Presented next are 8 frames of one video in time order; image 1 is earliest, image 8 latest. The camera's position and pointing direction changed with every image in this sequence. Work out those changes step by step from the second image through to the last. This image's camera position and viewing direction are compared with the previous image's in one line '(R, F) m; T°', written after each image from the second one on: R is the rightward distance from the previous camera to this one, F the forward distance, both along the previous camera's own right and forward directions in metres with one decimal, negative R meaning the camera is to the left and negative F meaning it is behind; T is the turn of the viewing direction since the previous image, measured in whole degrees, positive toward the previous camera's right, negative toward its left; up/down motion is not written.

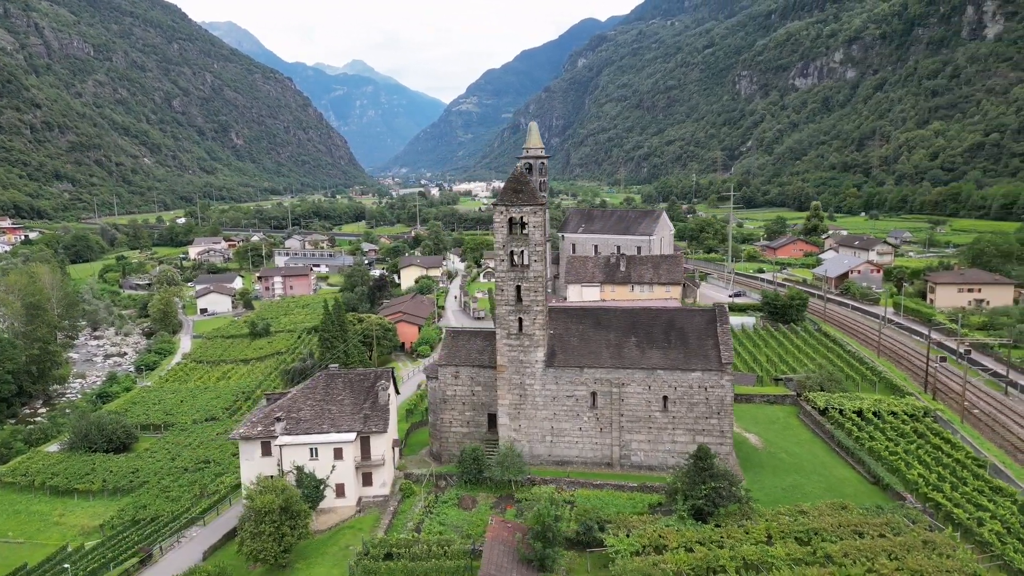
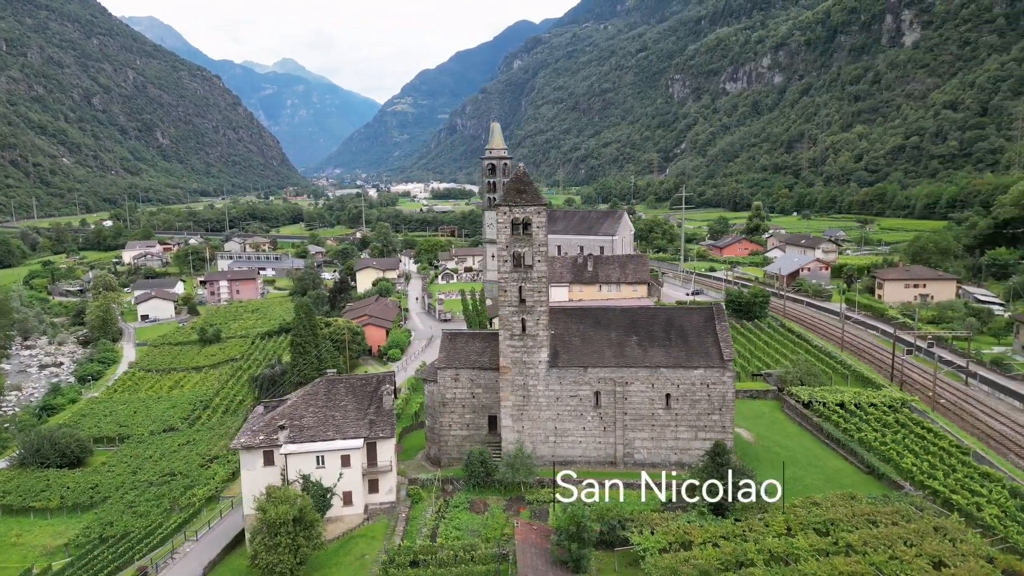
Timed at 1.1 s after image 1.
(-2.5, +0.3) m; +5°
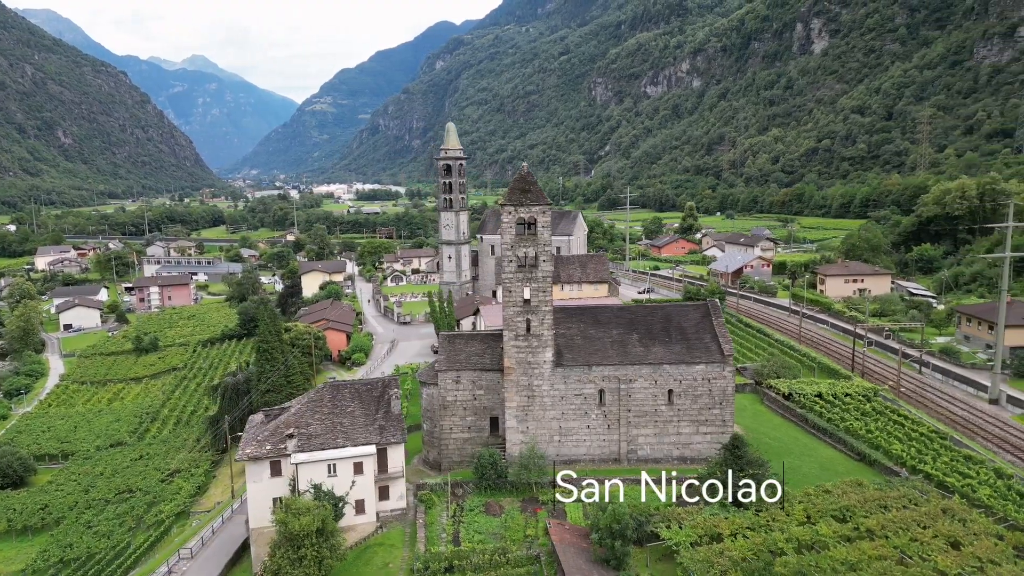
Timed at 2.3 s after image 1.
(-3.0, +0.3) m; +6°
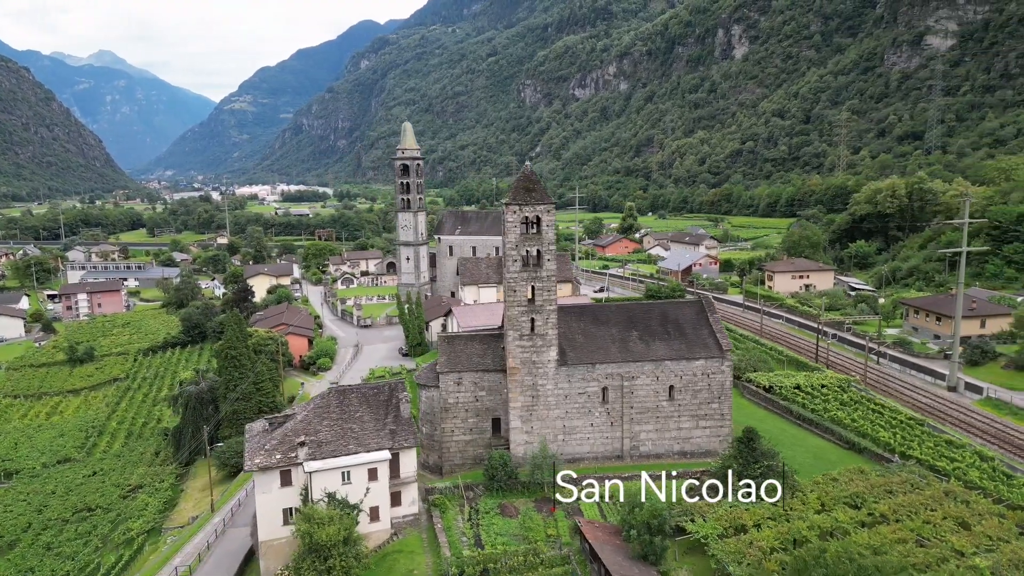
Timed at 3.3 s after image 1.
(-2.8, +0.3) m; +5°
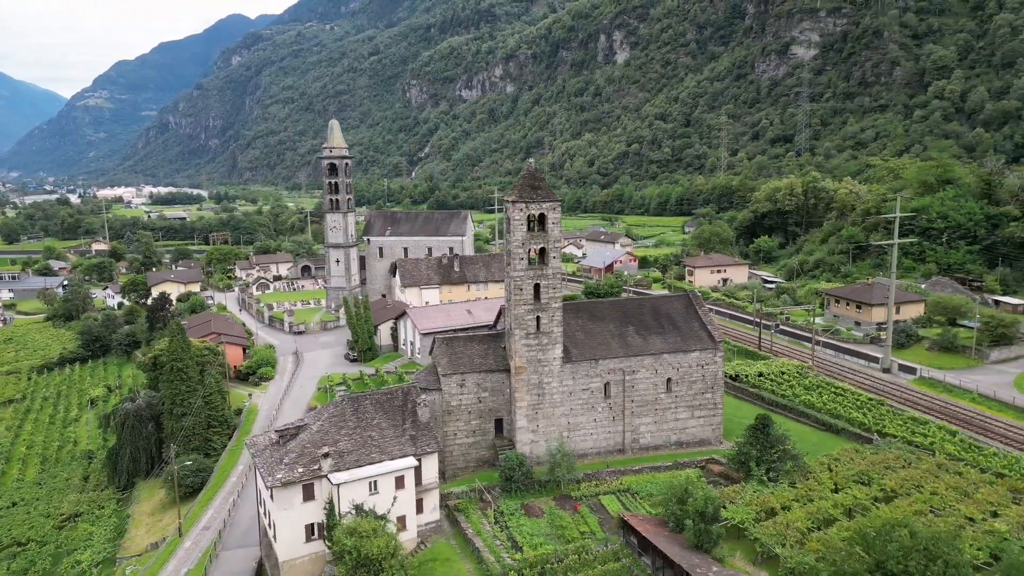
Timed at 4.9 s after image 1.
(-4.4, +0.6) m; +8°
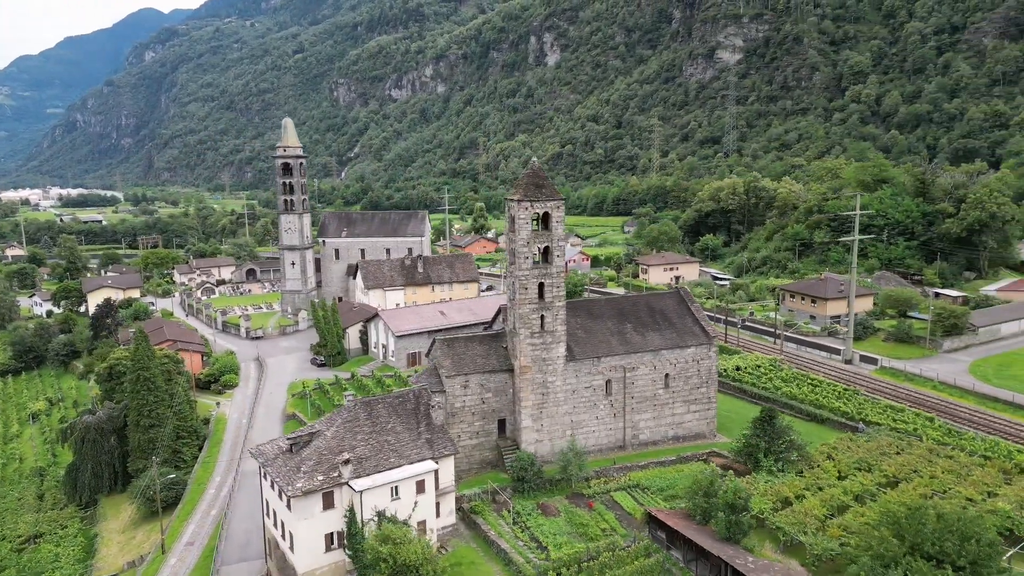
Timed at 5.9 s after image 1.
(-2.7, +0.3) m; +5°
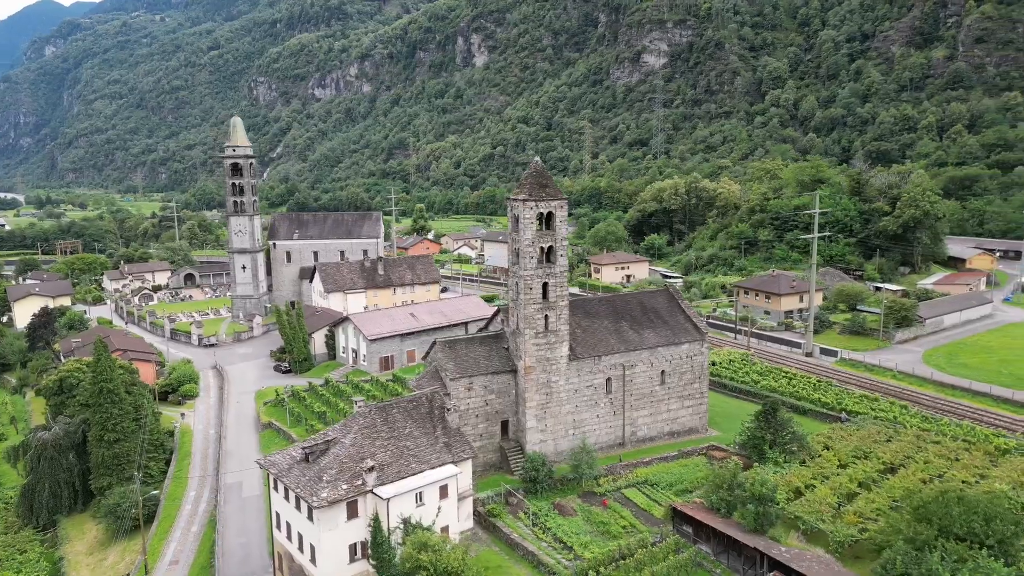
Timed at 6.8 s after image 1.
(-2.9, +0.3) m; +5°
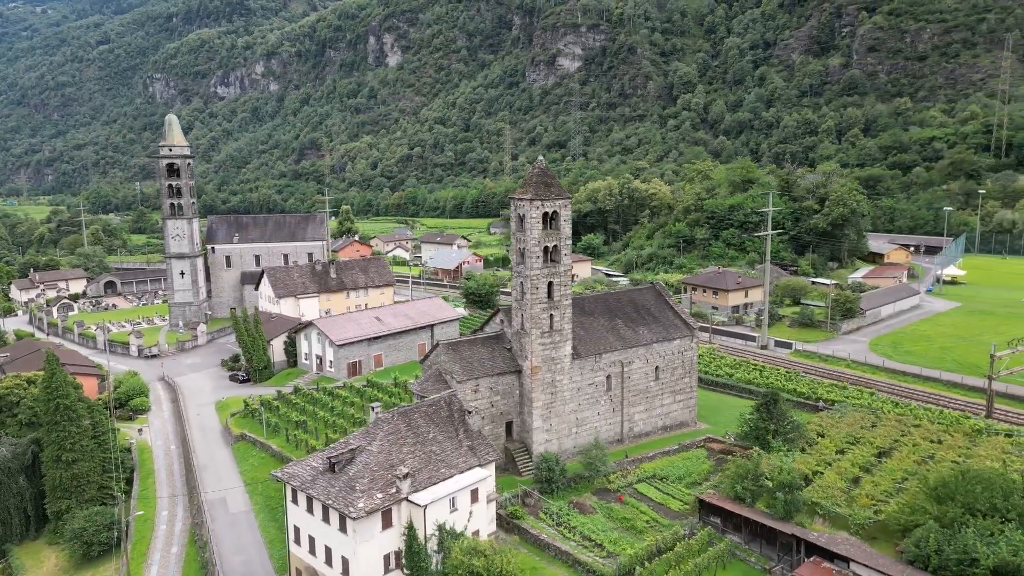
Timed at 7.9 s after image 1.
(-3.4, +0.3) m; +7°
